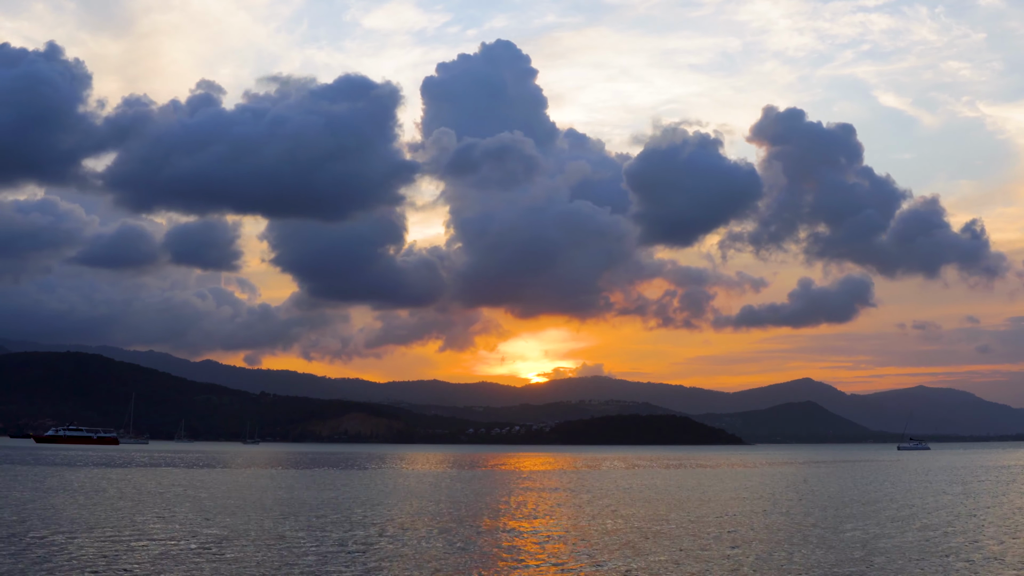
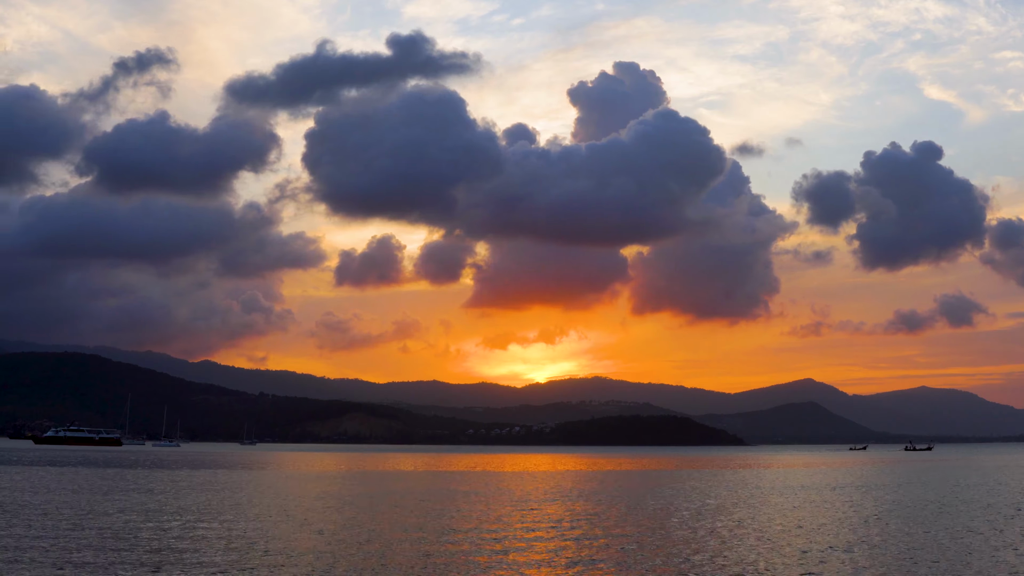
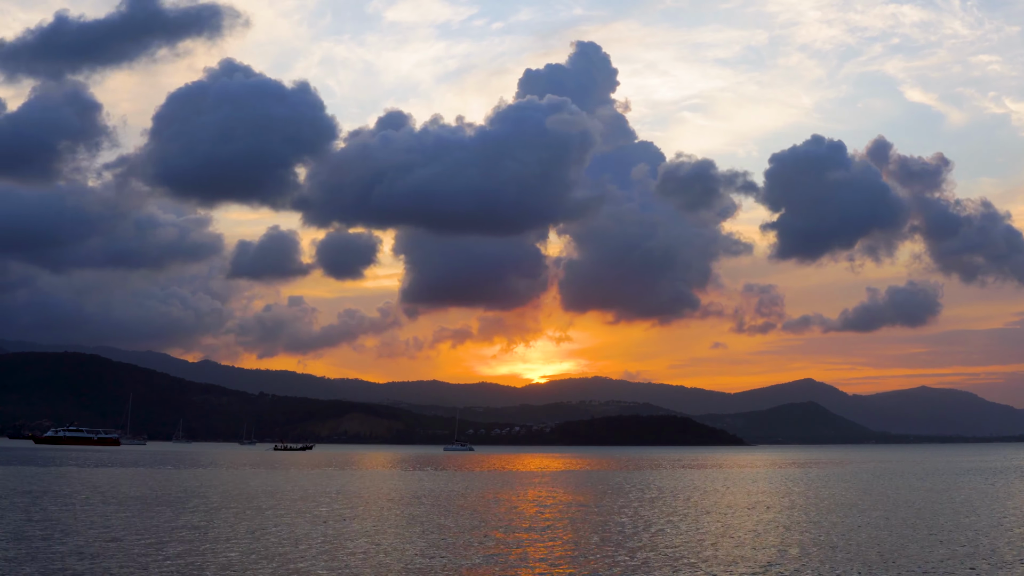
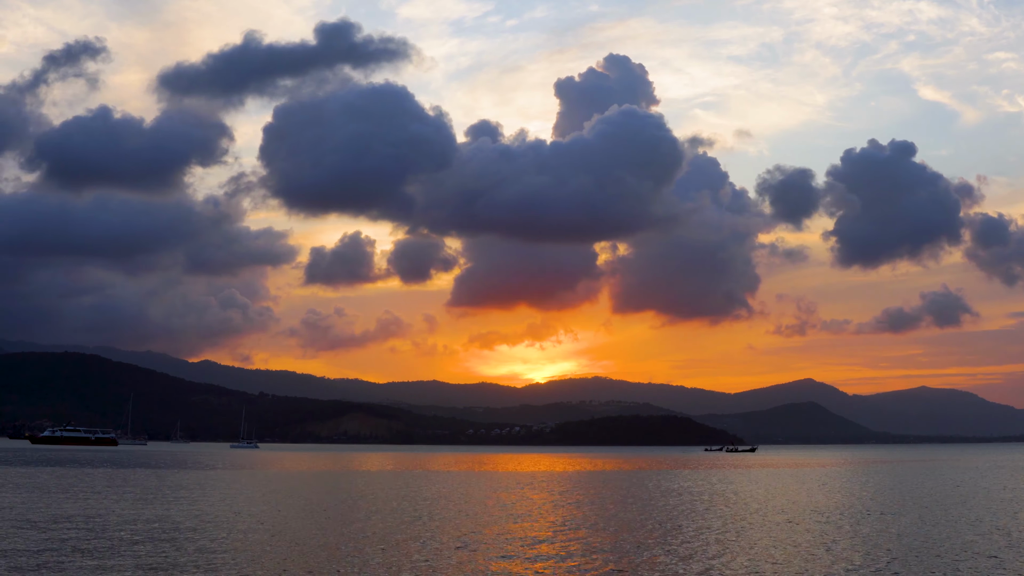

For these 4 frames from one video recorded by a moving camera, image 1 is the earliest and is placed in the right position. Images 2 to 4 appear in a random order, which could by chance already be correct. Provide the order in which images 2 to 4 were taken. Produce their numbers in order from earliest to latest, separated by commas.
3, 4, 2
